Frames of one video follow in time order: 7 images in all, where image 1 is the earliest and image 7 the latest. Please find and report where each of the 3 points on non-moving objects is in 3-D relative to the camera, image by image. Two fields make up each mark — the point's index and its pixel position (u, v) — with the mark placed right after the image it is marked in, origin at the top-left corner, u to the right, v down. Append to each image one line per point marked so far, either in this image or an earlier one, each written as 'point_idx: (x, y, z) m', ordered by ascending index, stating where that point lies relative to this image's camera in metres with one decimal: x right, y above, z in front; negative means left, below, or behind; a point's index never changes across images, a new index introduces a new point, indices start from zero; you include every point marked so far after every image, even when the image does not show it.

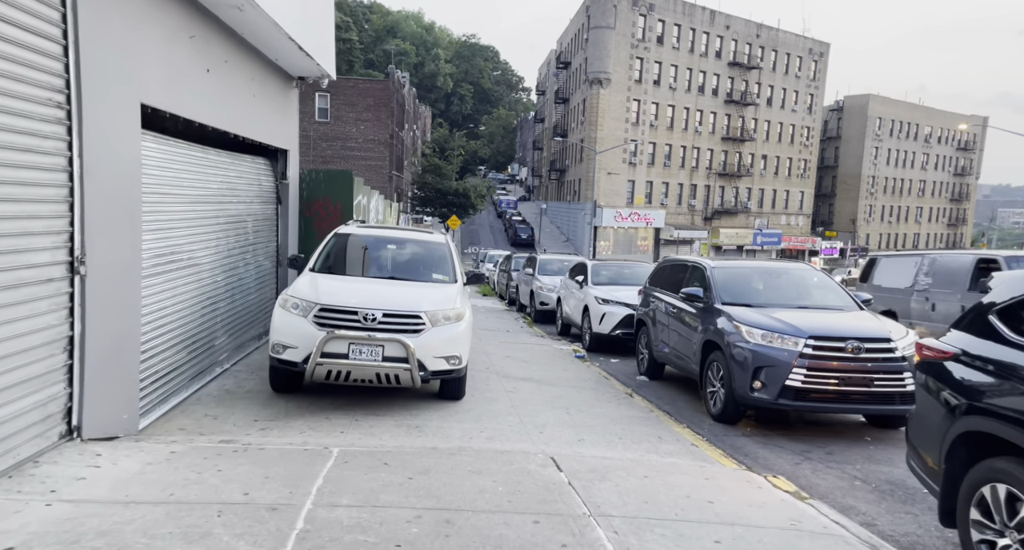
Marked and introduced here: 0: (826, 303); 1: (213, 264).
0: (+3.8, -0.4, +7.6) m
1: (-3.6, +0.2, +7.4) m
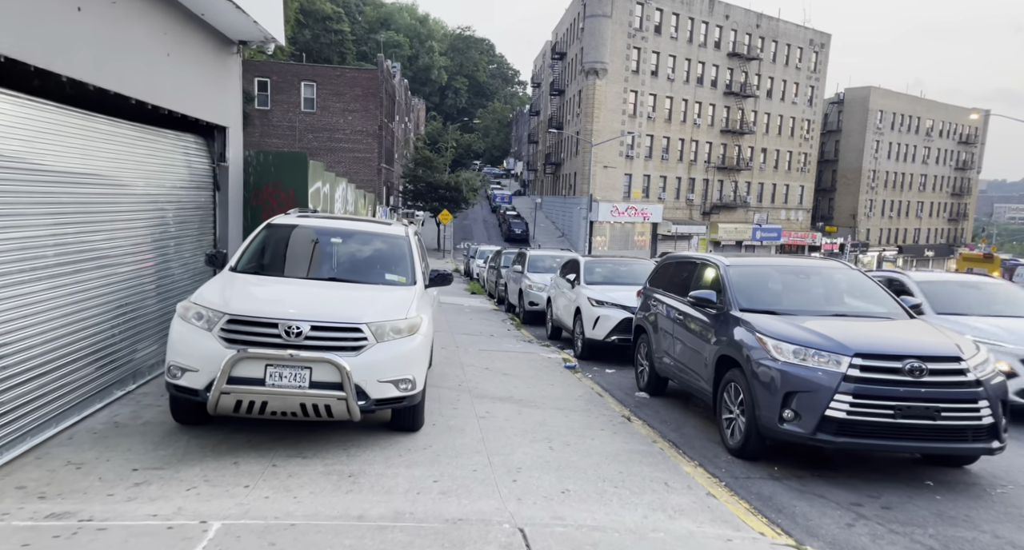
0: (+3.5, -0.4, +6.2) m
1: (-3.8, +0.1, +6.1) m
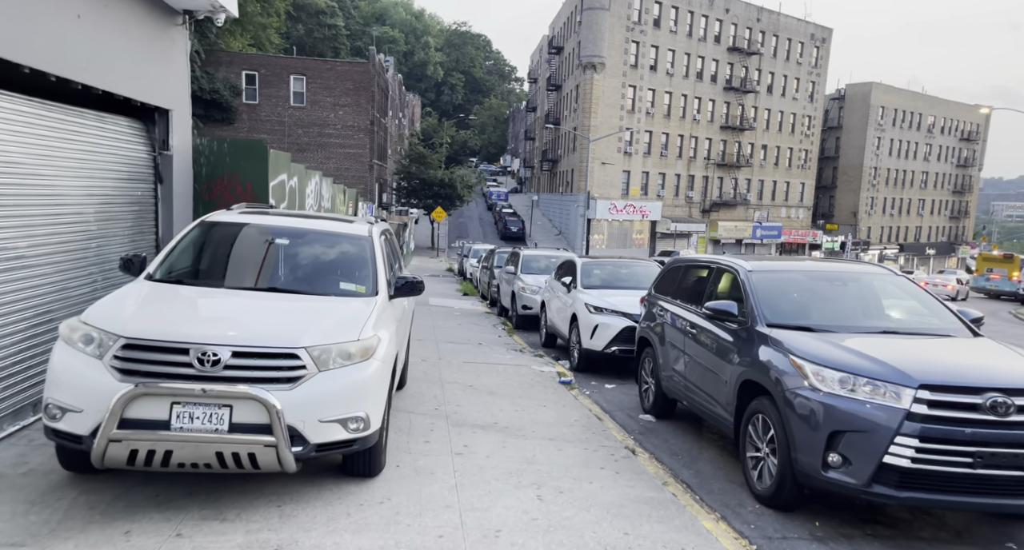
0: (+3.4, -0.4, +5.2) m
1: (-4.0, +0.1, +5.0) m
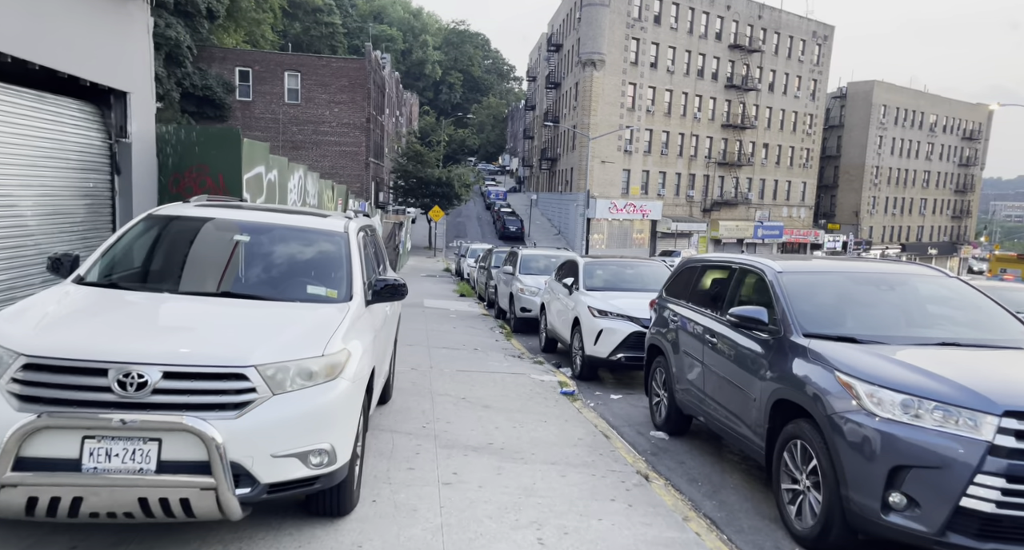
0: (+3.3, -0.4, +4.5) m
1: (-4.0, +0.1, +4.3) m
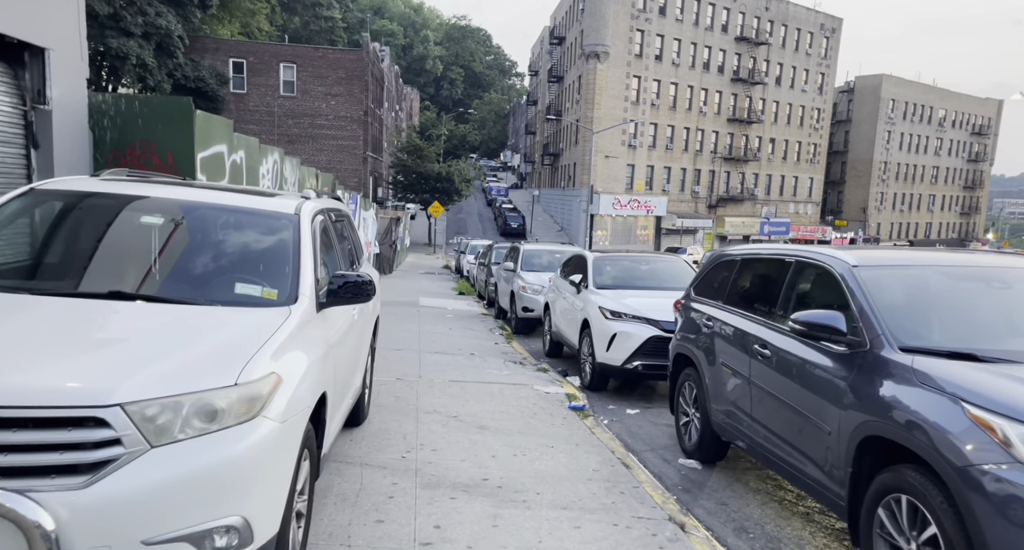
0: (+3.3, -0.4, +3.4) m
1: (-4.0, +0.1, +3.2) m
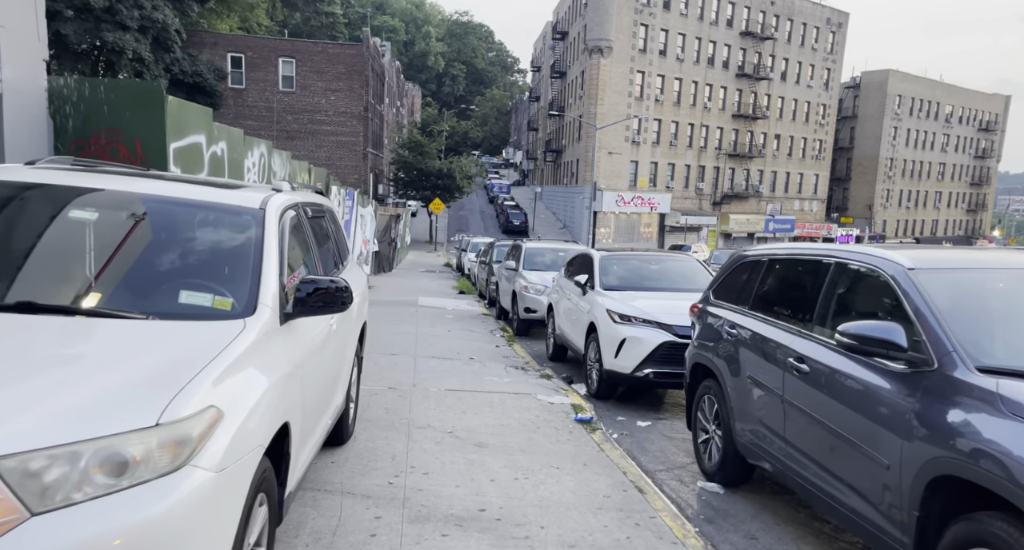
0: (+3.3, -0.4, +2.9) m
1: (-4.0, +0.1, +2.7) m
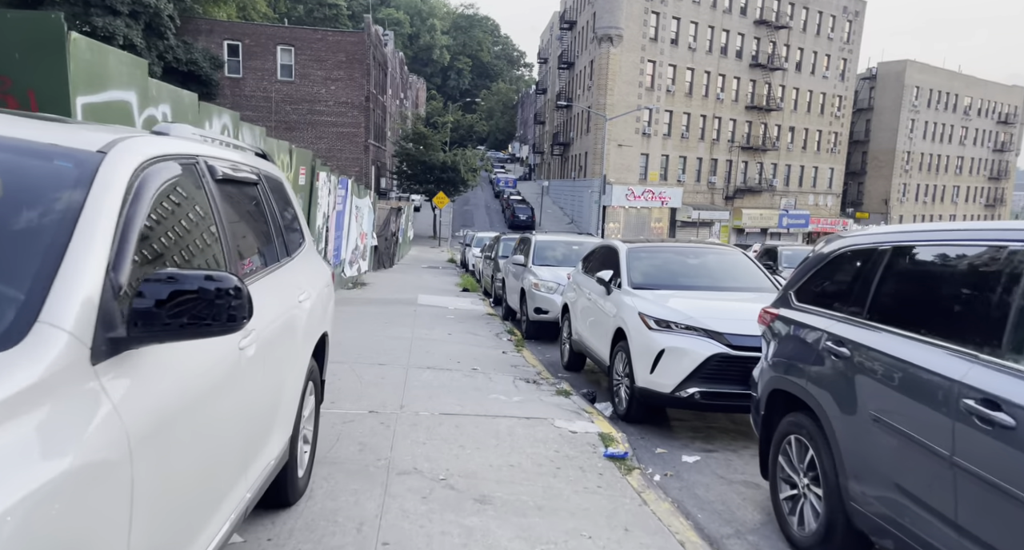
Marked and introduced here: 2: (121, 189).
0: (+3.4, -0.4, +1.5) m
1: (-3.9, +0.1, +1.4) m
2: (-1.5, +0.3, +2.2) m
